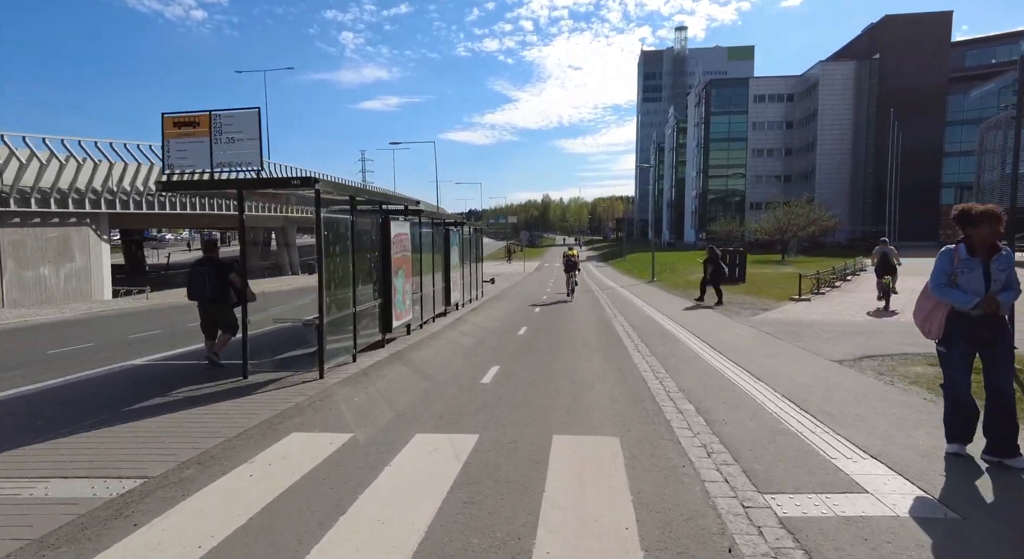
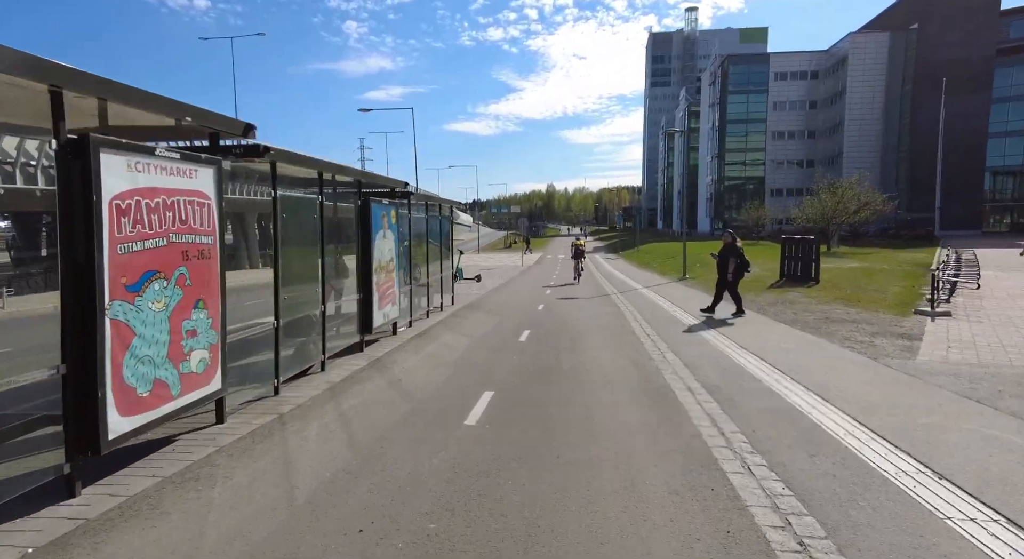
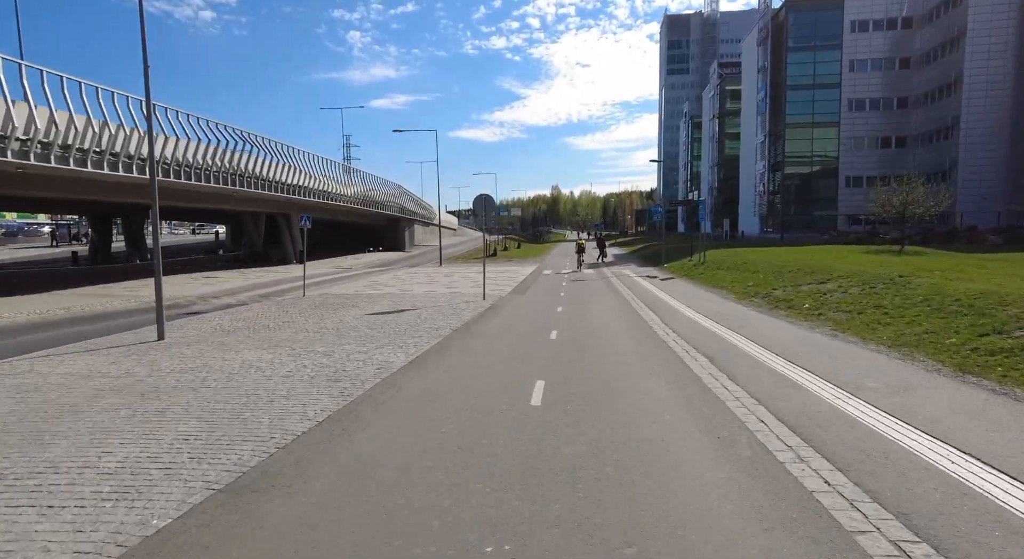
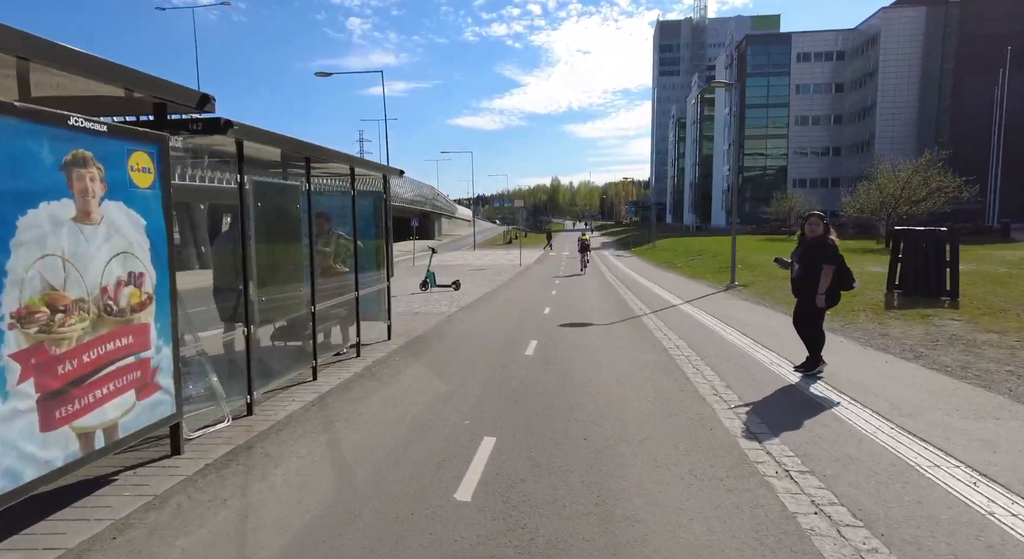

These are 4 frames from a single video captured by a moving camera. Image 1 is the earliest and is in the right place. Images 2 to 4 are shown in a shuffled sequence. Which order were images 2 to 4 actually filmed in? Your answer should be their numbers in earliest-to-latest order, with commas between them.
2, 4, 3
